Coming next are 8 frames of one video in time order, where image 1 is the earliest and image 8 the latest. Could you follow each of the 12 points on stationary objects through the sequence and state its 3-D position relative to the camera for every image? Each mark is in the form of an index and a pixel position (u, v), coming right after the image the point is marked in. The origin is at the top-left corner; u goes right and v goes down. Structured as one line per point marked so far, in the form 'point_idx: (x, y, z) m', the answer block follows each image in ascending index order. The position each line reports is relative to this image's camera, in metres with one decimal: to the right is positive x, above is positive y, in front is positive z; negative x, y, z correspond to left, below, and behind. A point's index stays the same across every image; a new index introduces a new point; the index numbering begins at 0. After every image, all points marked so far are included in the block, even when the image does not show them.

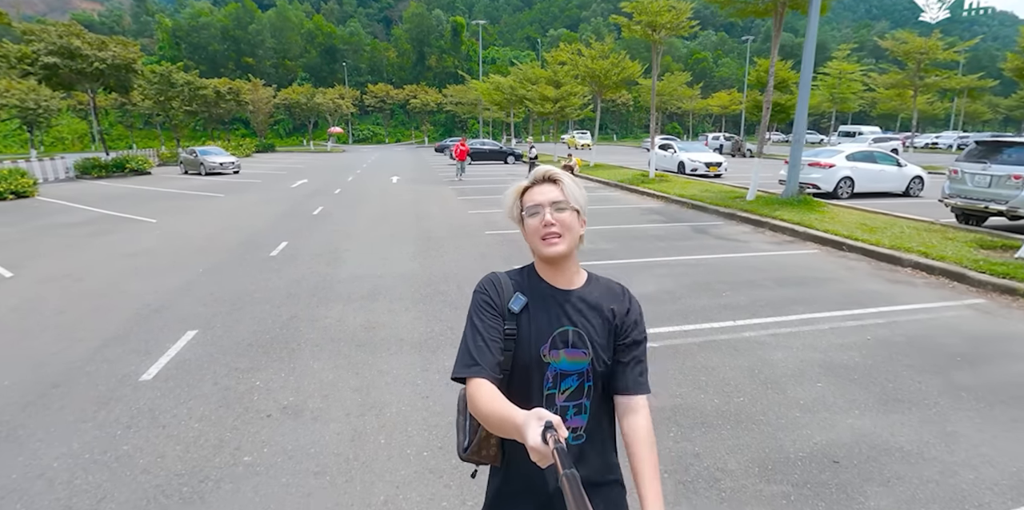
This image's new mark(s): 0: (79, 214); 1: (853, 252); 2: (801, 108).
0: (-12.7, +1.3, +15.1) m
1: (+5.7, 0.0, +8.7) m
2: (+6.7, +3.4, +12.0) m
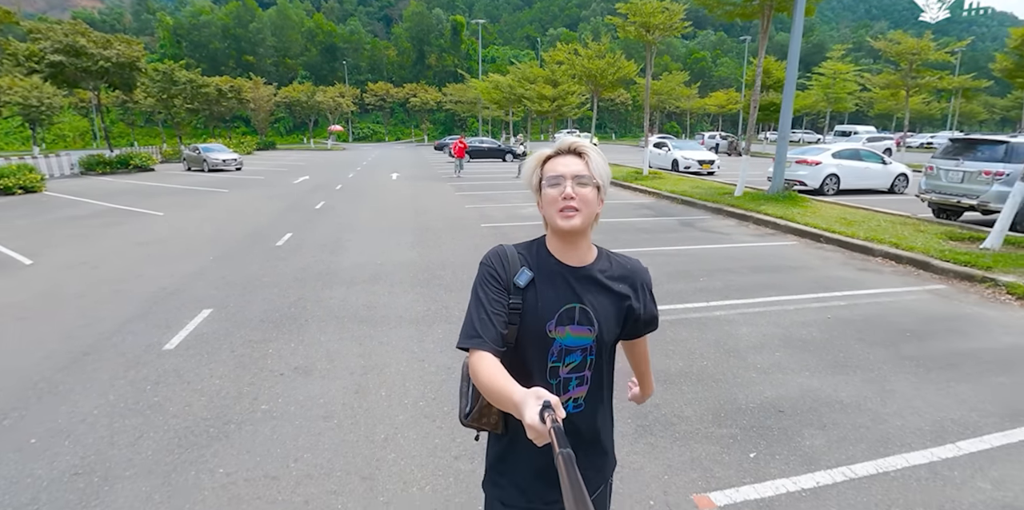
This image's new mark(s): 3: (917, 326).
0: (-12.8, +1.5, +15.6) m
1: (+5.6, +0.2, +9.2) m
2: (+6.6, +3.6, +12.5) m
3: (+4.2, -0.8, +5.4) m
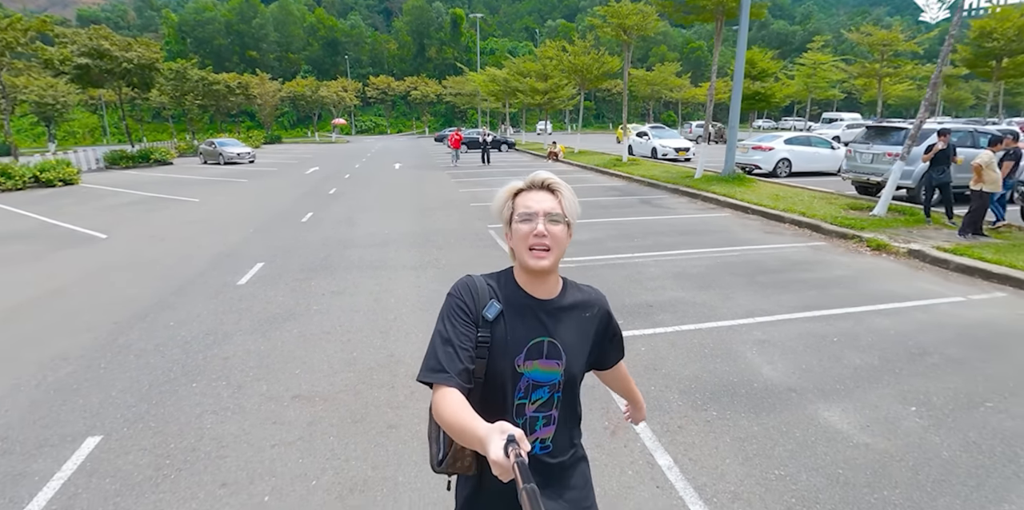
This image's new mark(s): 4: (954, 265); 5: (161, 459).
0: (-13.2, +2.0, +17.7) m
1: (+5.2, +0.9, +11.2) m
2: (+6.2, +4.3, +14.4) m
3: (+3.8, -0.2, +7.3) m
4: (+6.1, -0.1, +7.2) m
5: (-2.3, -1.3, +3.4) m
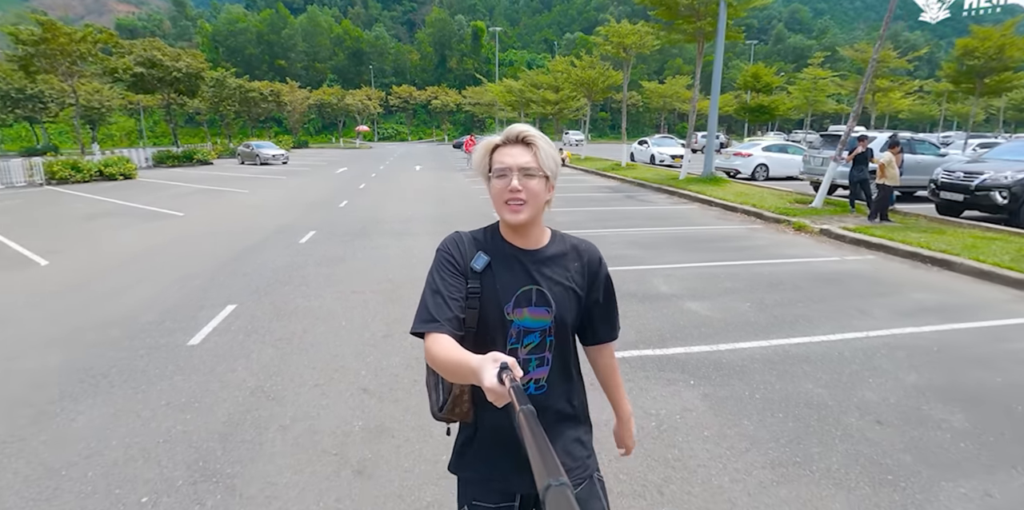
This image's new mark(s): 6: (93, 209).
0: (-12.9, +2.7, +20.3) m
1: (+5.2, +1.2, +13.2) m
2: (+6.4, +4.6, +16.4) m
3: (+3.7, +0.3, +9.4) m
4: (+6.0, +0.3, +9.2) m
5: (-2.5, -0.6, +5.6) m
6: (-11.9, +1.3, +14.6) m
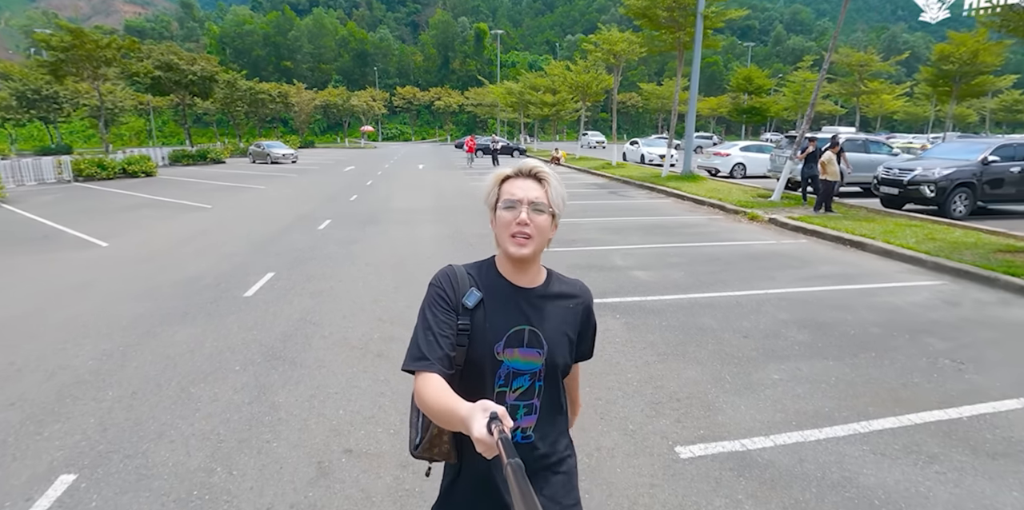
0: (-13.1, +3.0, +21.8) m
1: (+5.0, +1.5, +14.6) m
2: (+6.2, +4.9, +17.9) m
3: (+3.4, +0.6, +10.8) m
4: (+5.7, +0.6, +10.6) m
5: (-2.8, -0.3, +7.1) m
6: (-12.1, +1.6, +16.2) m
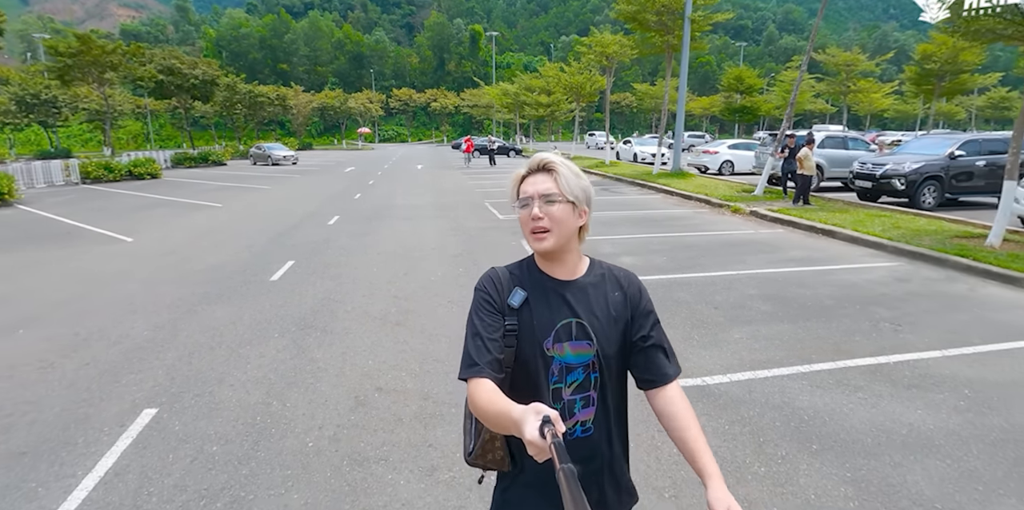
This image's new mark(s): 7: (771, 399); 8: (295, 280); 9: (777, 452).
0: (-13.2, +3.1, +22.5) m
1: (+4.9, +1.8, +15.4) m
2: (+6.0, +5.1, +18.6) m
3: (+3.4, +0.8, +11.6) m
4: (+5.7, +0.8, +11.3) m
5: (-2.8, -0.1, +7.8) m
6: (-12.2, +1.7, +16.8) m
7: (+1.9, -1.0, +3.8) m
8: (-2.9, -0.3, +6.9) m
9: (+1.7, -1.2, +3.2) m
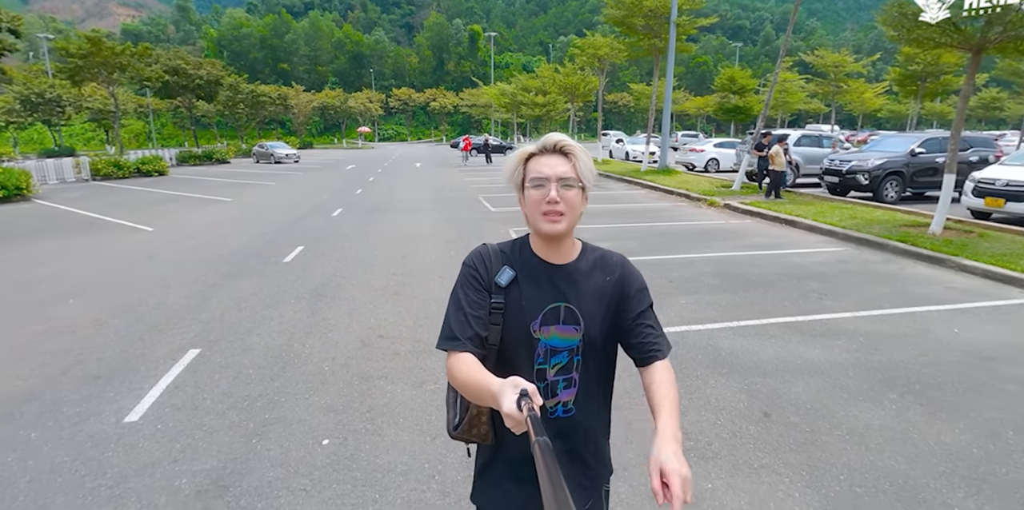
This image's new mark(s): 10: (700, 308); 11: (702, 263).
0: (-13.5, +3.3, +23.3) m
1: (+4.7, +2.0, +16.3) m
2: (+5.8, +5.4, +19.5) m
3: (+3.1, +1.1, +12.5) m
4: (+5.4, +1.1, +12.2) m
5: (-3.1, +0.1, +8.6) m
6: (-12.4, +2.0, +17.7) m
7: (+1.7, -0.8, +4.7) m
8: (-3.1, -0.1, +7.7) m
9: (+1.4, -1.0, +4.1) m
10: (+2.0, -0.6, +5.6) m
11: (+2.8, -0.1, +7.6) m
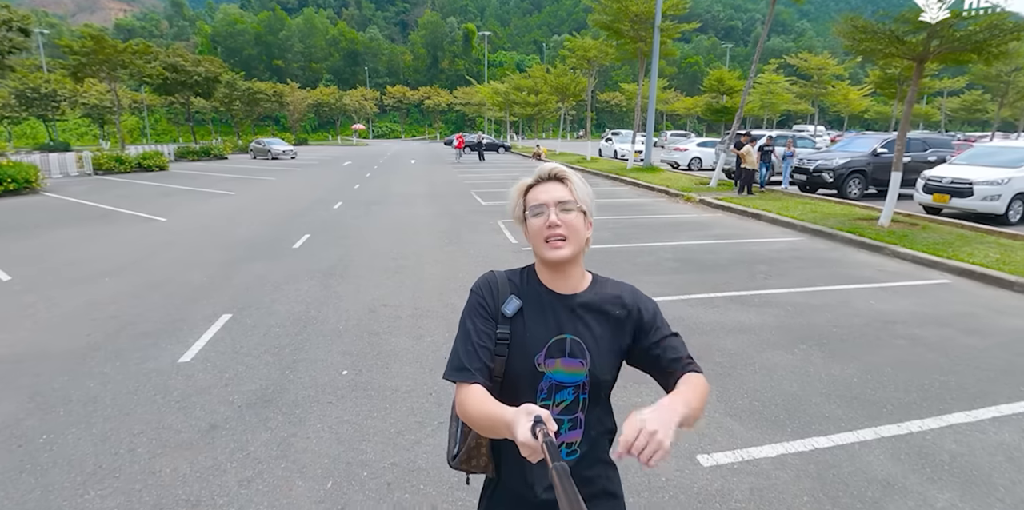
0: (-13.9, +3.7, +24.0) m
1: (+4.4, +2.2, +17.2) m
2: (+5.5, +5.6, +20.4) m
3: (+2.9, +1.3, +13.4) m
4: (+5.2, +1.3, +13.2) m
5: (-3.3, +0.4, +9.5) m
6: (-12.7, +2.3, +18.4) m
7: (+1.5, -0.6, +5.6) m
8: (-3.3, +0.1, +8.6) m
9: (+1.3, -0.8, +5.0) m
10: (+1.8, -0.4, +6.5) m
11: (+2.6, +0.1, +8.5) m
